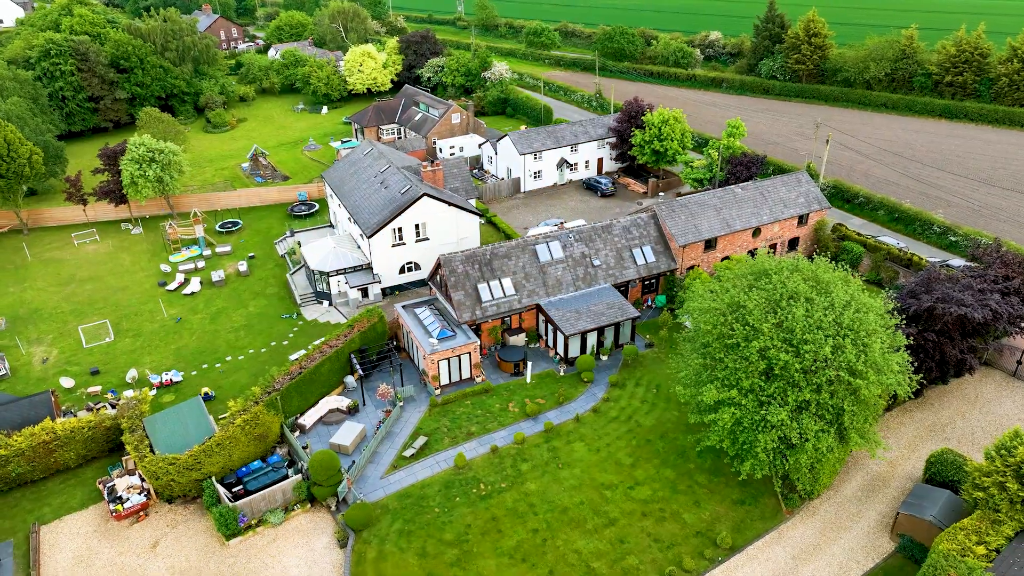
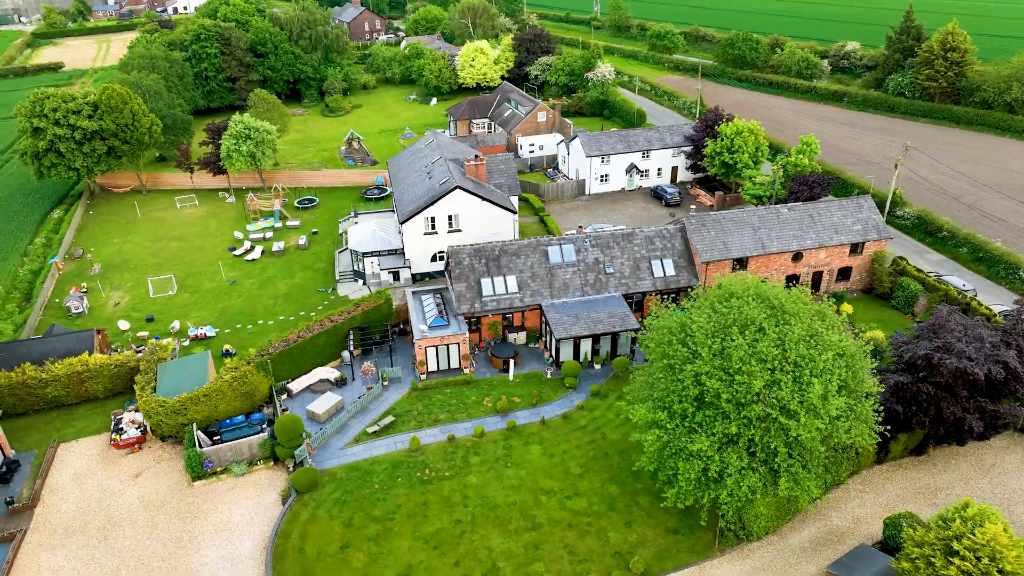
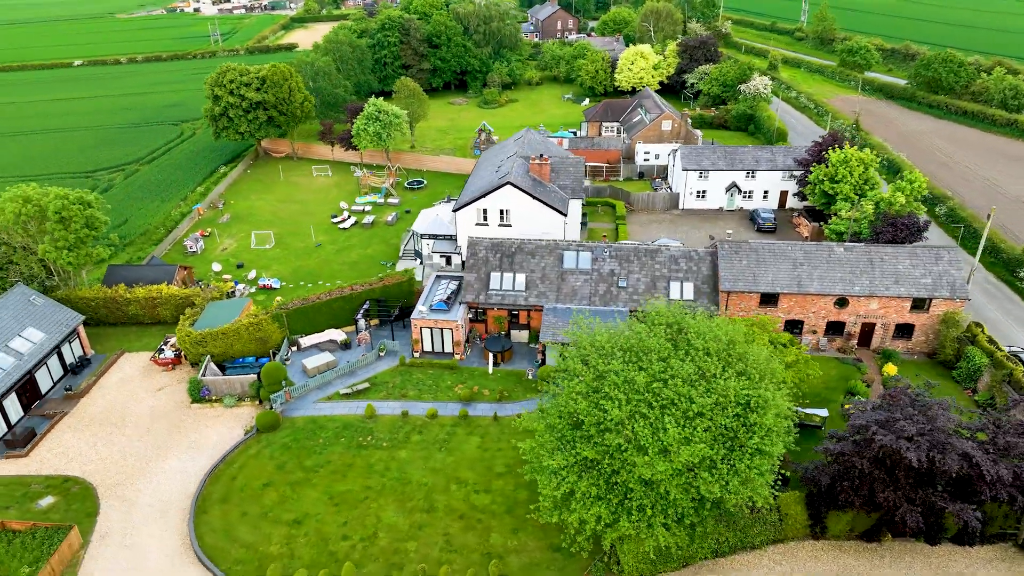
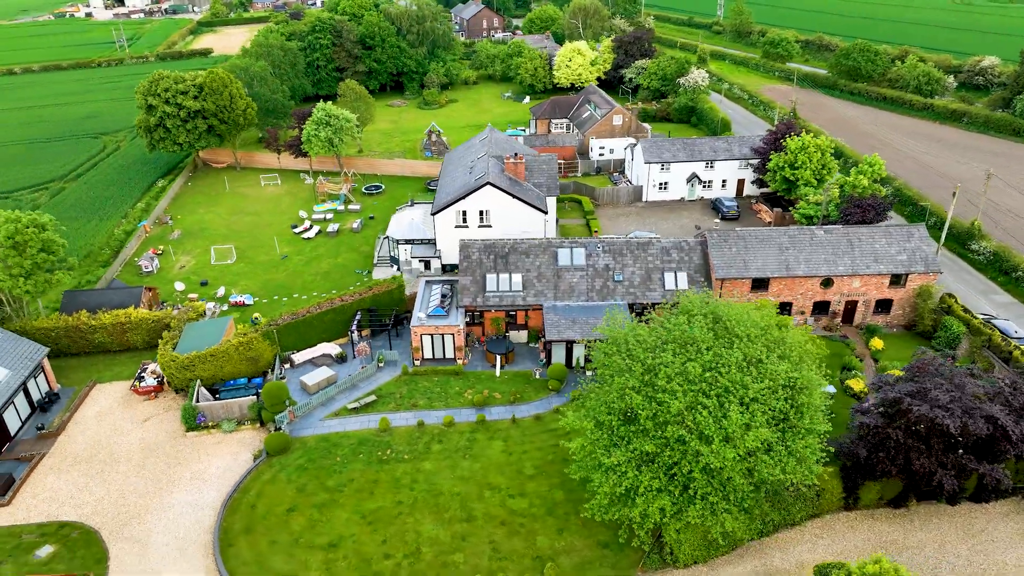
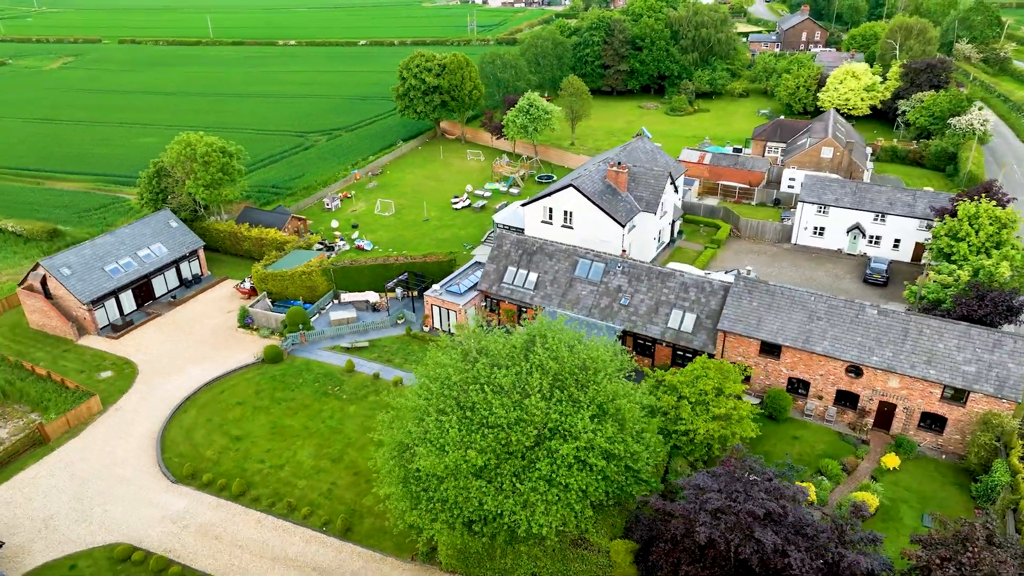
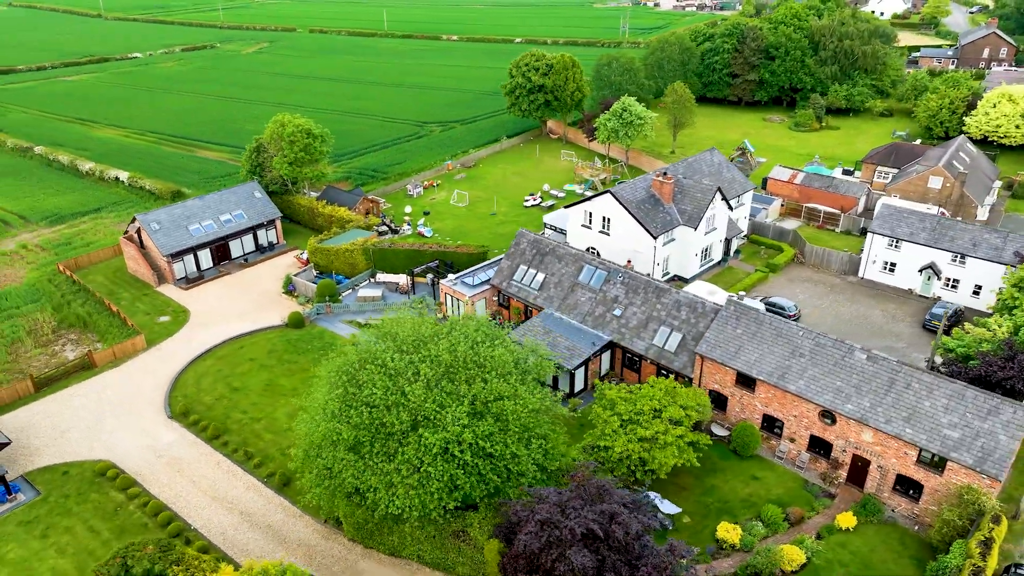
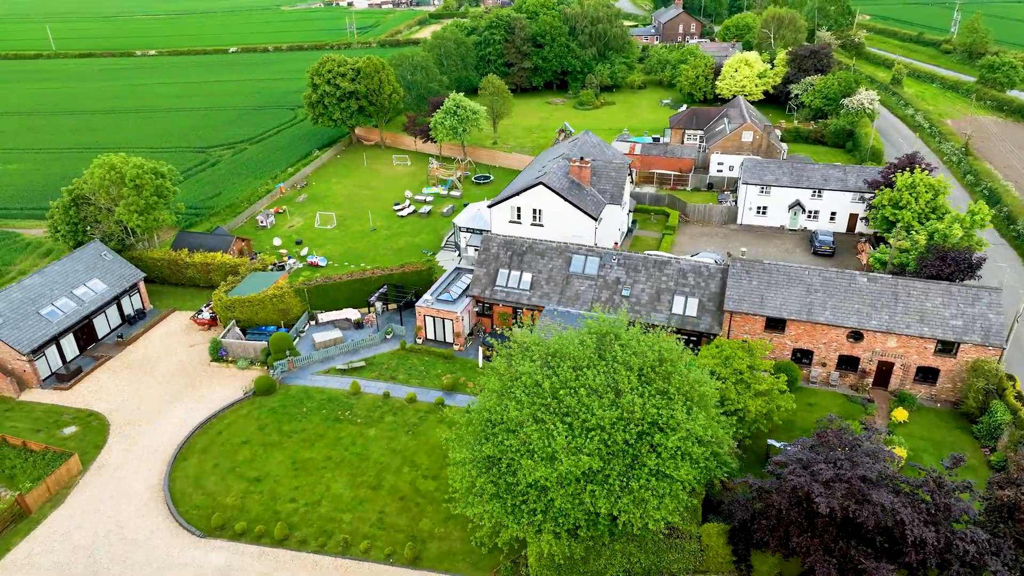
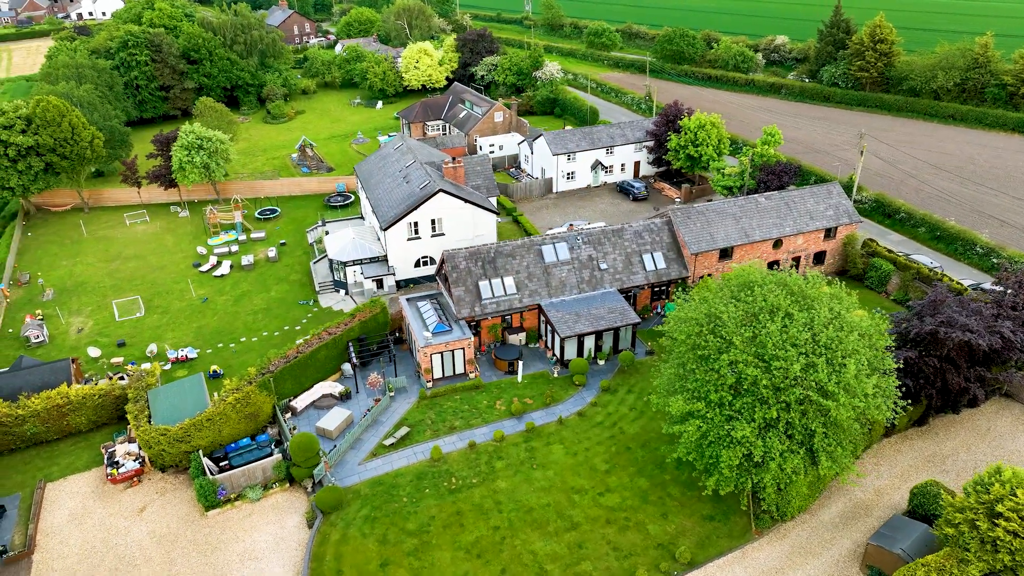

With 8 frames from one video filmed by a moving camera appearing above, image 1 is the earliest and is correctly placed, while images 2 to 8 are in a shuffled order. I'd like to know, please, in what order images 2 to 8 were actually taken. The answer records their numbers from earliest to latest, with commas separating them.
8, 2, 4, 3, 7, 5, 6
